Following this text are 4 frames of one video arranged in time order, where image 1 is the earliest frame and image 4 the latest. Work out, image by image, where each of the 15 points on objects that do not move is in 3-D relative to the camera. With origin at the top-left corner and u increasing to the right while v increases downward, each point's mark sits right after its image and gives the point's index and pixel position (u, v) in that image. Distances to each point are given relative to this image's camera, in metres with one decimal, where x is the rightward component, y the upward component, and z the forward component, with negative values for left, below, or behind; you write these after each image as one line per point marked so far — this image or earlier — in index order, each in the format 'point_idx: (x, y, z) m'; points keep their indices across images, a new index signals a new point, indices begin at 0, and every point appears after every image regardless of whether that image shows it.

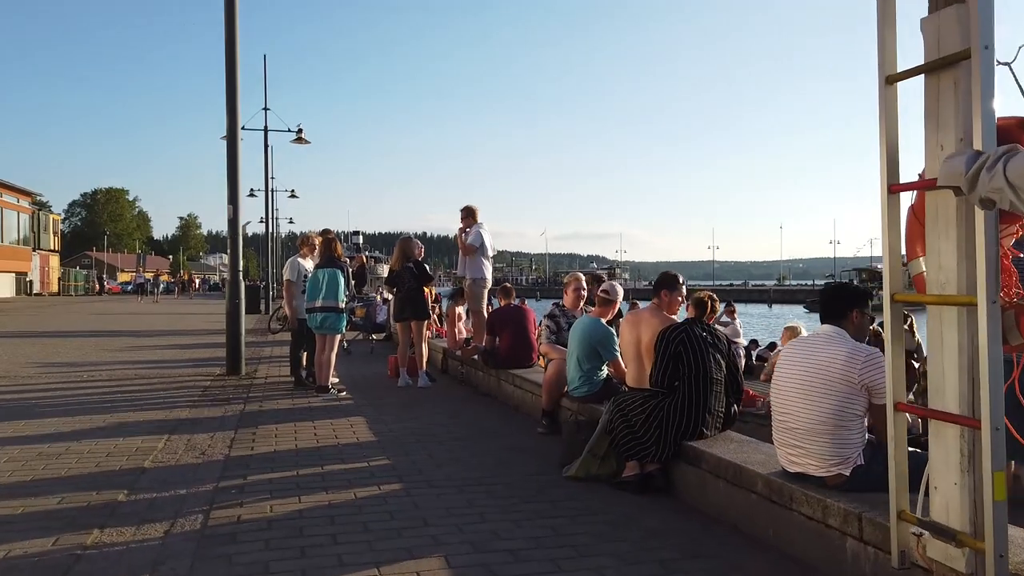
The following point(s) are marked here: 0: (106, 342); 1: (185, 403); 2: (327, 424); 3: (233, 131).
0: (-9.0, -1.2, +16.9) m
1: (-3.8, -1.3, +8.8) m
2: (-1.8, -1.3, +7.5) m
3: (-4.4, +2.5, +12.0) m
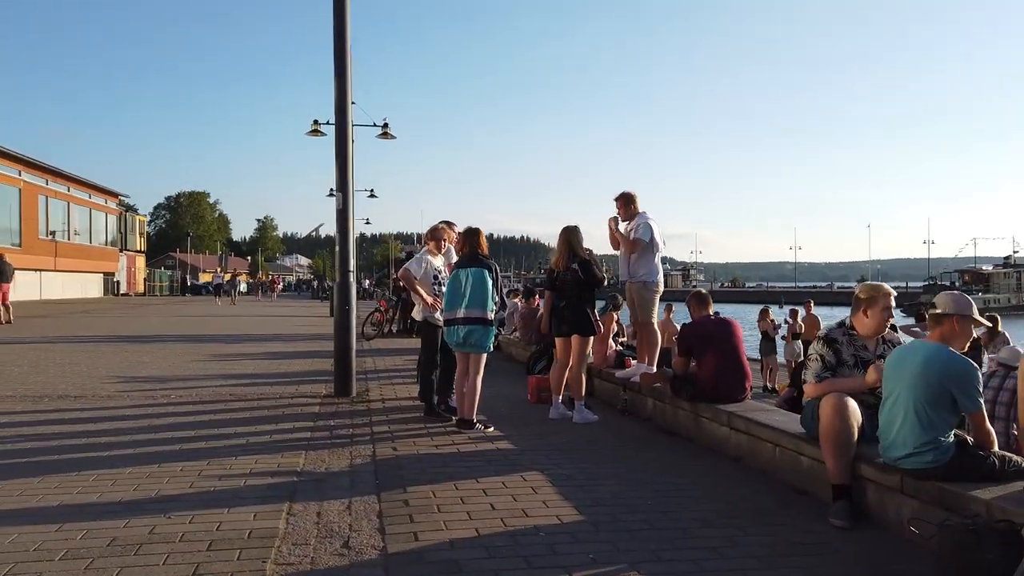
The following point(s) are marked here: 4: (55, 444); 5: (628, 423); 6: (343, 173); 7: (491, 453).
0: (-6.5, -1.2, +15.4) m
1: (-1.9, -1.4, +6.8) m
2: (-0.1, -1.4, +5.3) m
3: (-2.3, +2.5, +10.1) m
4: (-4.0, -1.4, +6.7) m
5: (+1.3, -1.5, +8.2) m
6: (-2.2, +1.5, +10.1) m
7: (-0.2, -1.4, +6.5) m
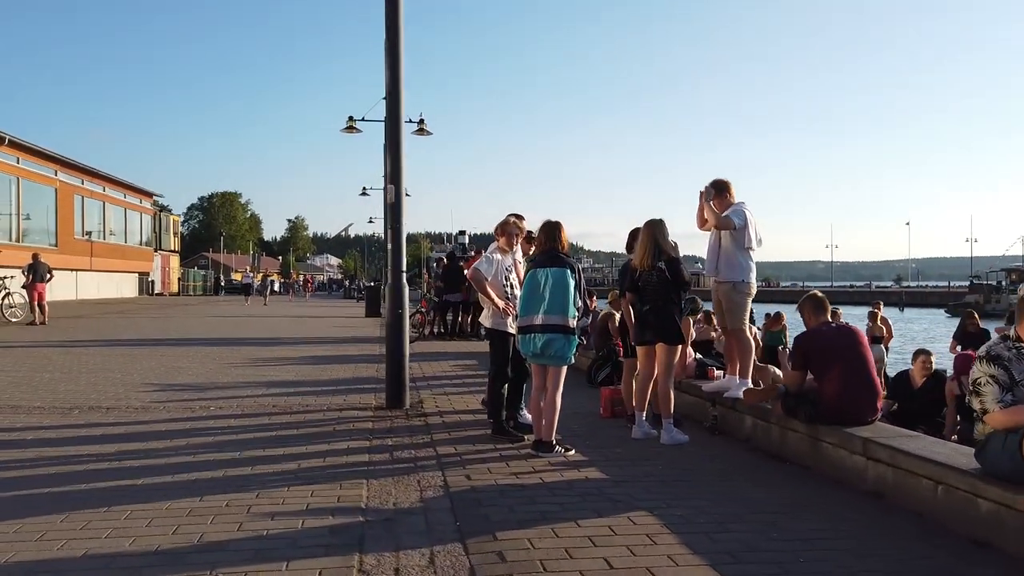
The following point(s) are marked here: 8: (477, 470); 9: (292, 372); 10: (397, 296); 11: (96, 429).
0: (-5.4, -1.3, +14.7) m
1: (-1.2, -1.4, +5.9) m
2: (+0.6, -1.4, +4.4) m
3: (-1.4, +2.4, +9.3) m
4: (-3.3, -1.4, +5.9) m
5: (+2.0, -1.5, +7.2) m
6: (-1.4, +1.5, +9.2) m
7: (+0.5, -1.4, +5.5) m
8: (-0.3, -1.4, +5.9) m
9: (-3.5, -1.3, +12.0) m
10: (-1.4, -0.1, +9.0) m
11: (-4.1, -1.4, +7.4) m
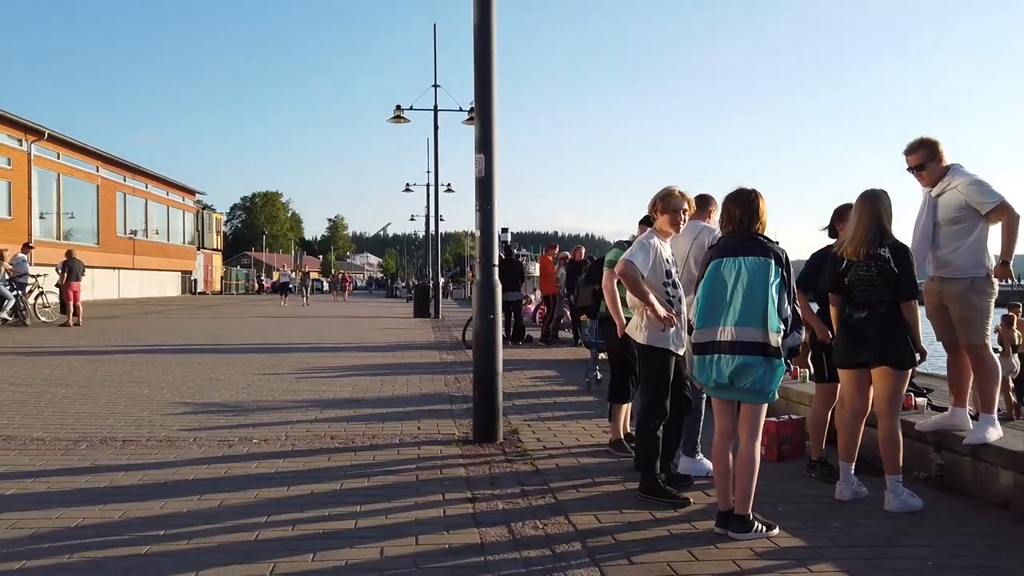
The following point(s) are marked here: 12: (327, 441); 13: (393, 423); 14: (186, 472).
0: (-4.0, -1.2, +12.8) m
1: (-0.2, -1.4, +3.9) m
2: (+1.5, -1.4, +2.3) m
3: (-0.3, +2.5, +7.2) m
4: (-2.3, -1.4, +4.0) m
5: (+3.1, -1.5, +5.1) m
6: (-0.3, +1.5, +7.2) m
7: (+1.5, -1.4, +3.4) m
8: (+0.7, -1.4, +3.9) m
9: (-2.2, -1.3, +10.1) m
10: (-0.2, -0.1, +7.0) m
11: (-3.0, -1.4, +5.6) m
12: (-1.7, -1.4, +6.9) m
13: (-1.2, -1.4, +7.7) m
14: (-2.5, -1.4, +5.8) m
